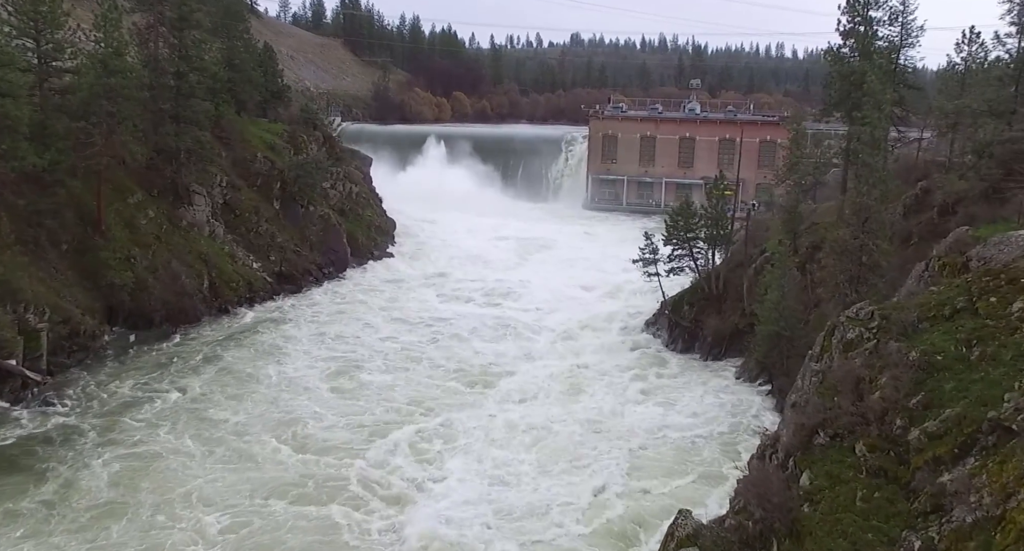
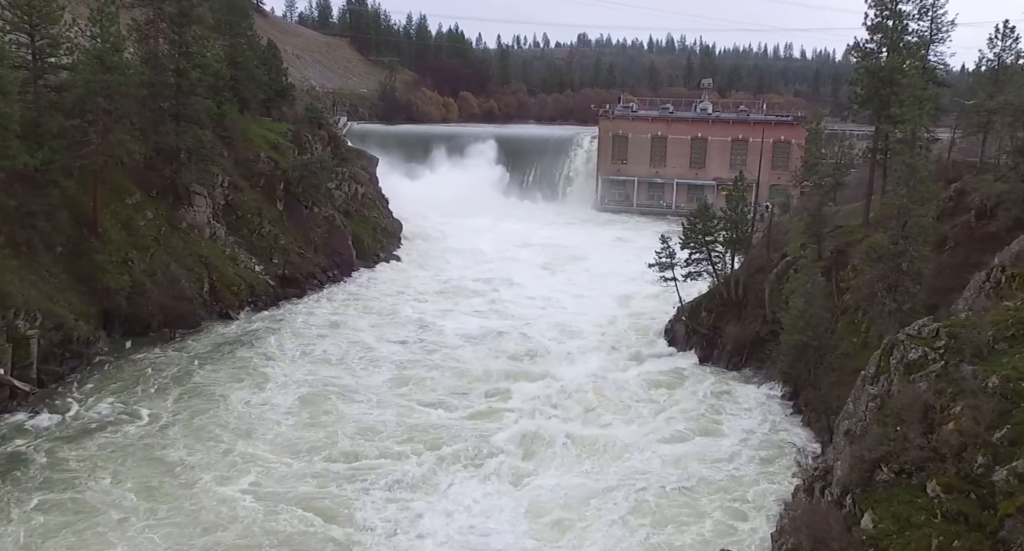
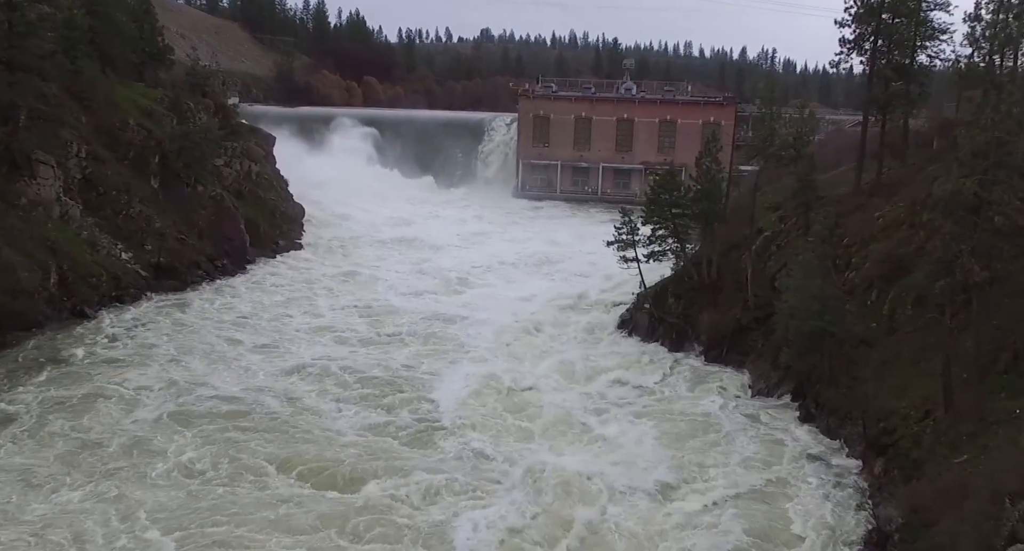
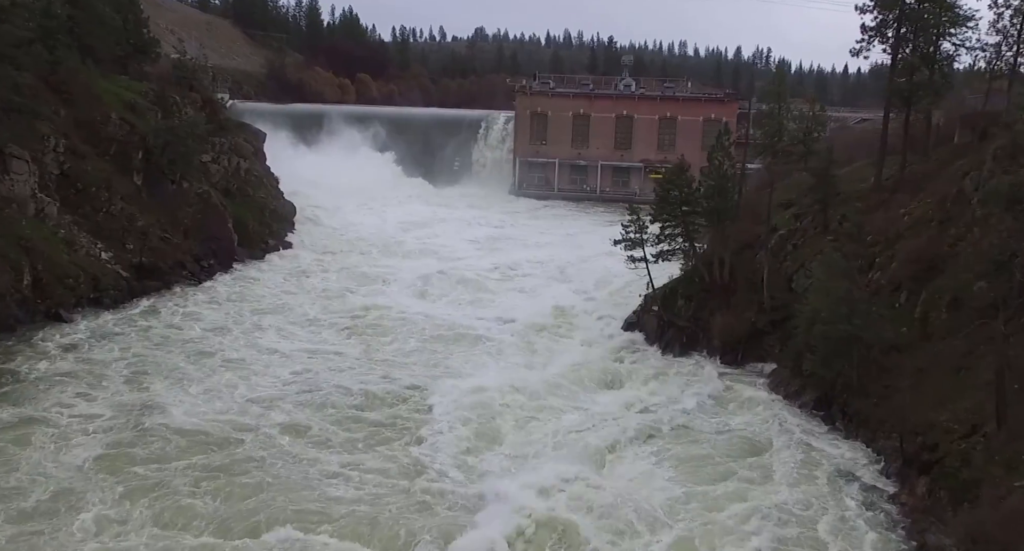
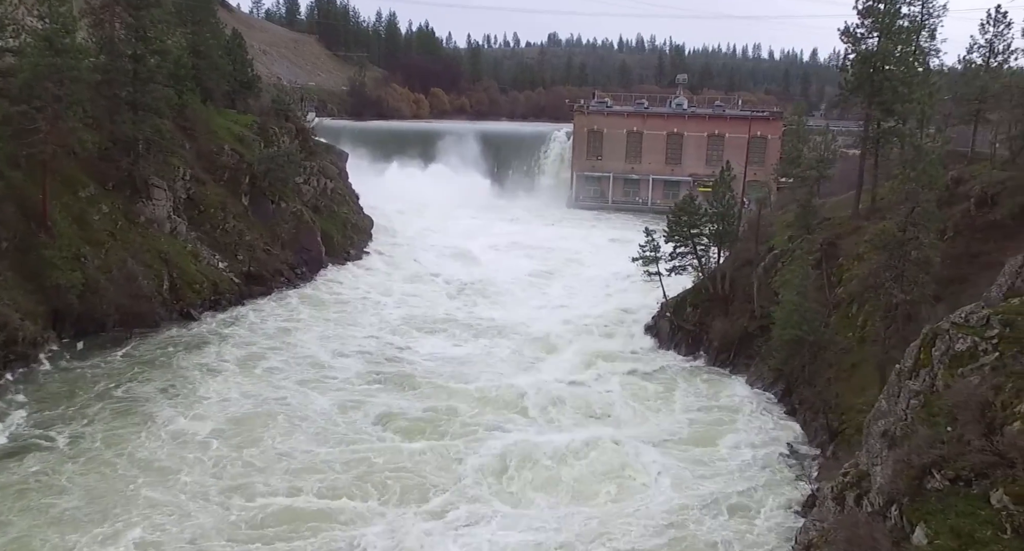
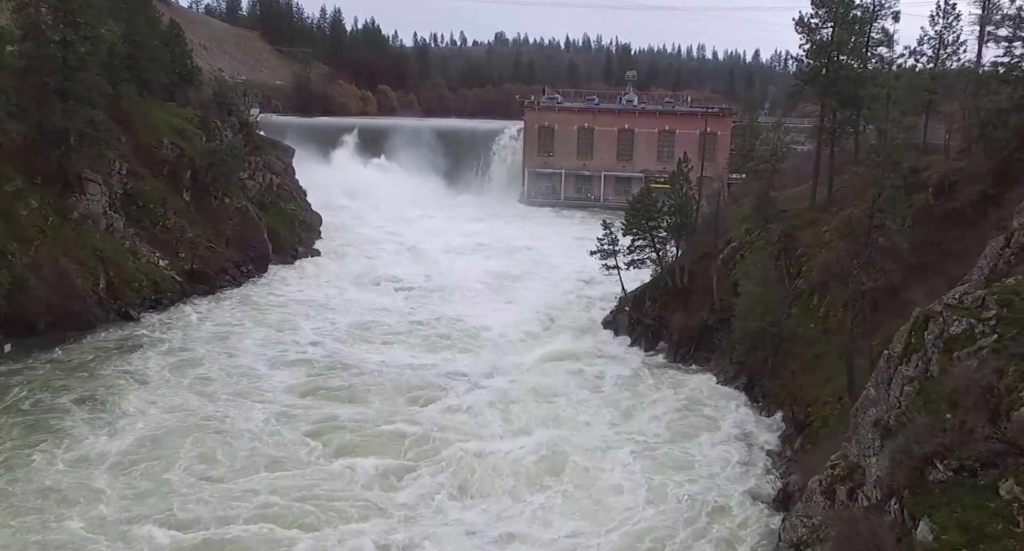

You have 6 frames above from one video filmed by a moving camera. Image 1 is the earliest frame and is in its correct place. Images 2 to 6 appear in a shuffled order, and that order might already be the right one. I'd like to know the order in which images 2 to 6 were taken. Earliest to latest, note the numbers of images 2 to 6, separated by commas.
2, 5, 6, 3, 4
